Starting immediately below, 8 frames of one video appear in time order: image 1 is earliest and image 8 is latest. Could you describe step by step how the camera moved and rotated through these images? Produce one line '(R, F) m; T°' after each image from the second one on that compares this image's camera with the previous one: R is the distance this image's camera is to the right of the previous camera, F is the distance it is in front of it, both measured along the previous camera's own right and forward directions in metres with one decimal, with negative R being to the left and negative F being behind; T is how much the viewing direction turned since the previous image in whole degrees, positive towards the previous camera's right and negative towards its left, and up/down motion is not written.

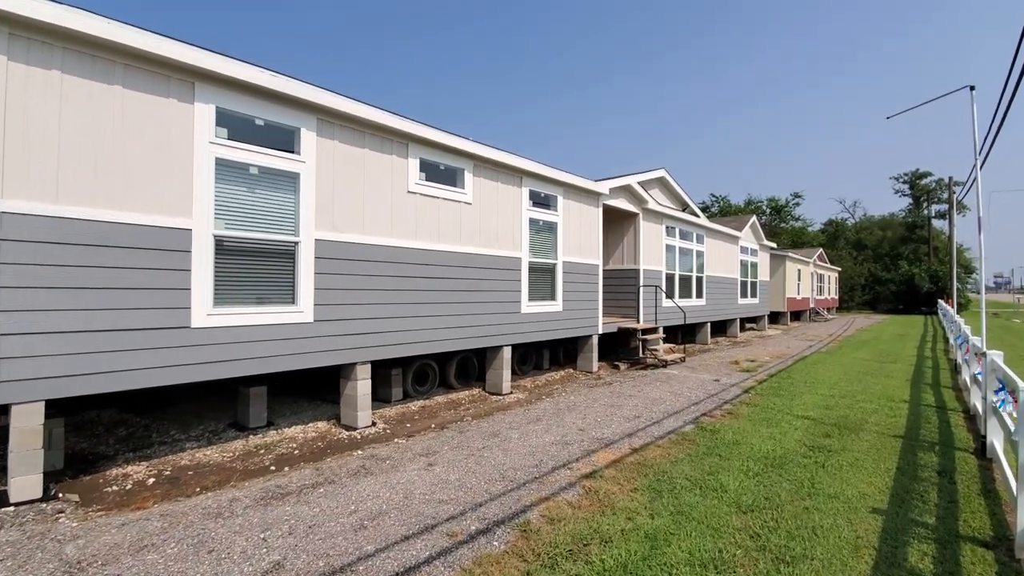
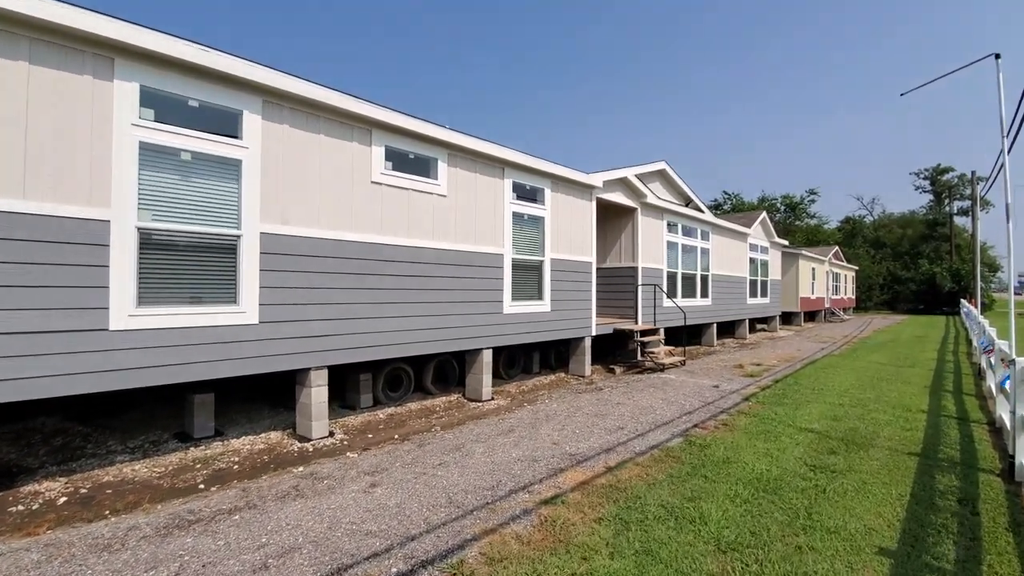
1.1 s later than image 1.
(+0.4, +0.5) m; -1°
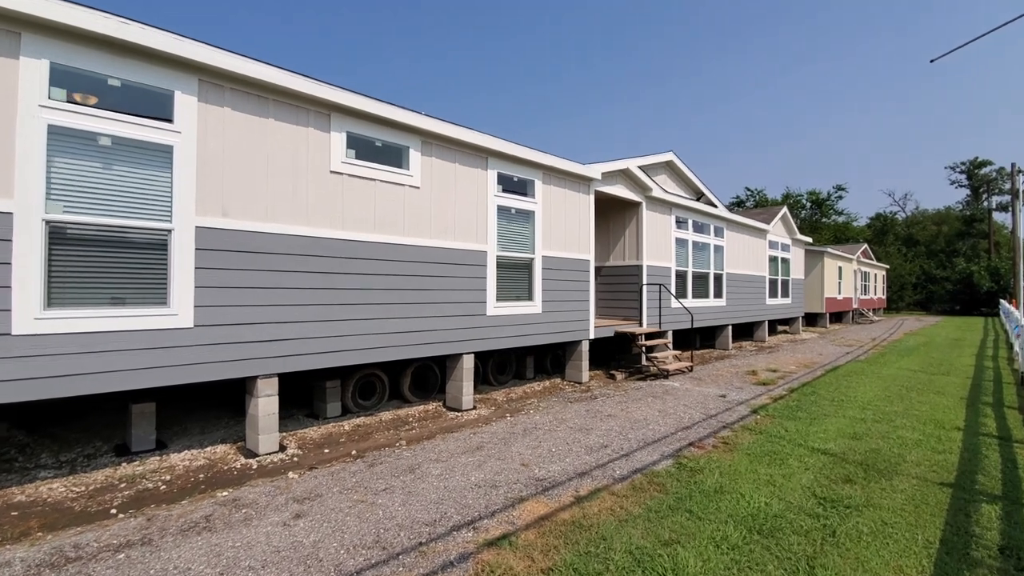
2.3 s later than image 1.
(+0.5, +0.6) m; -2°
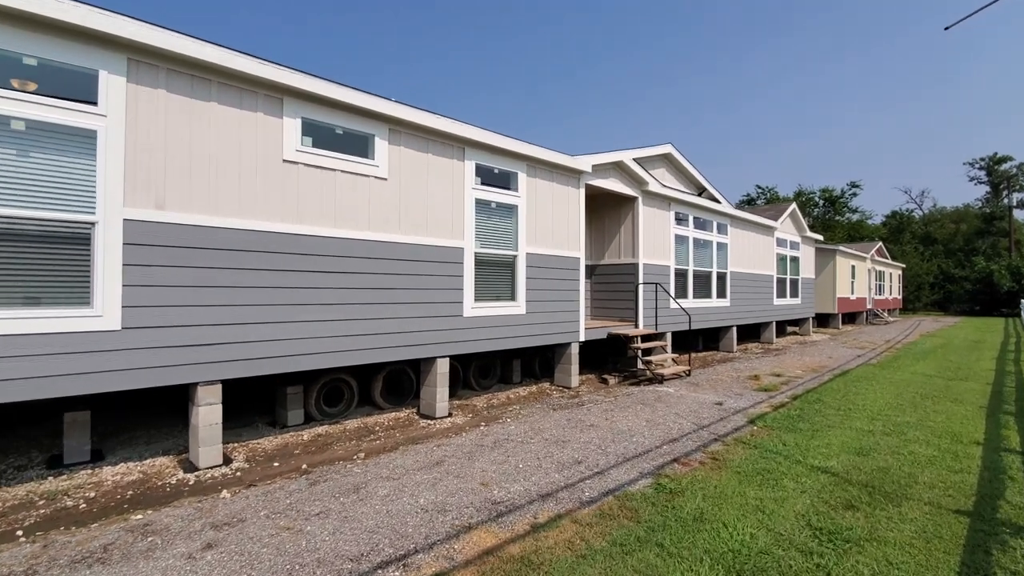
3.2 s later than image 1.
(+0.4, +0.4) m; -1°
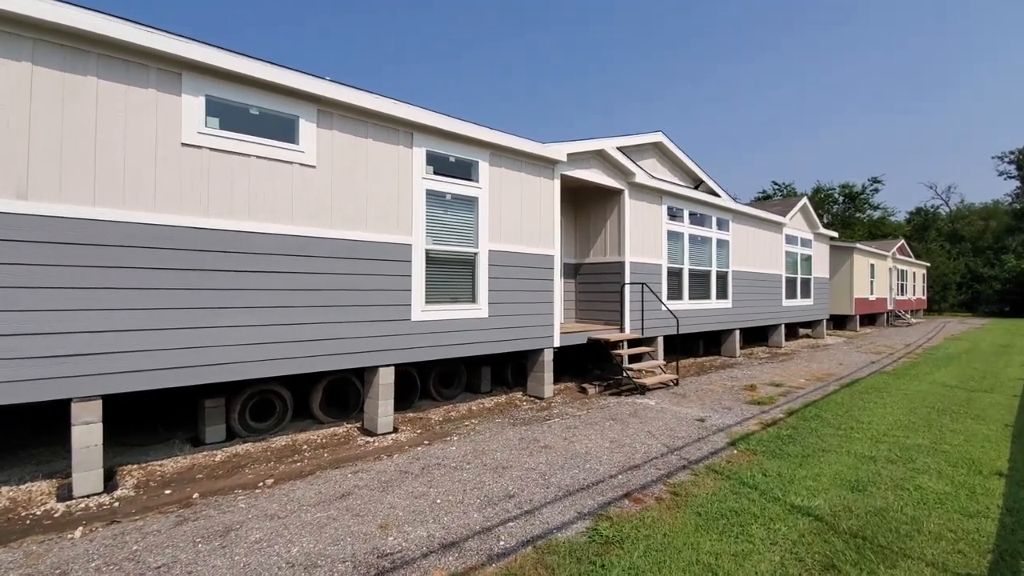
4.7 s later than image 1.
(+0.7, +0.7) m; -2°
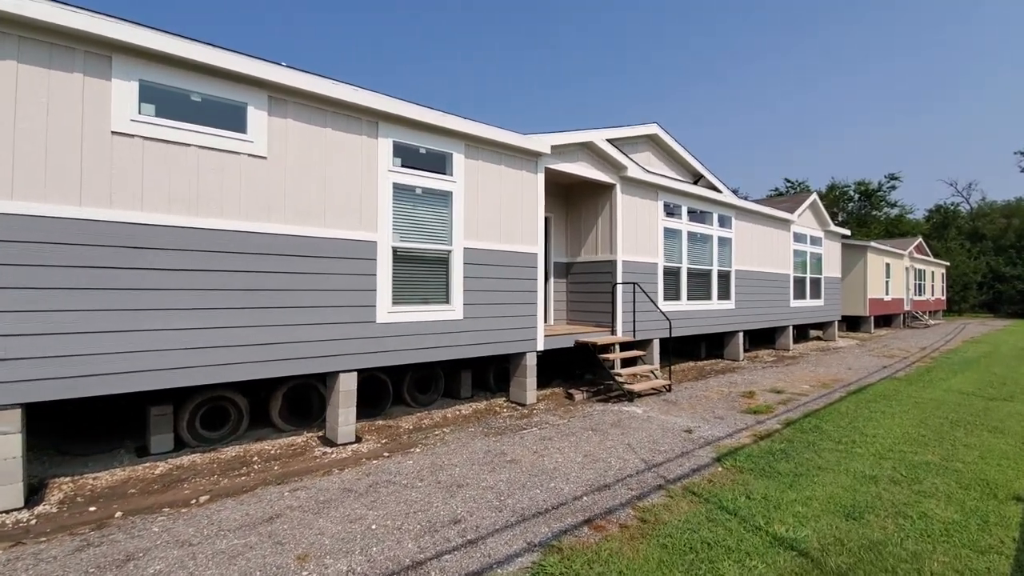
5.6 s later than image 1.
(+0.4, +0.4) m; -1°
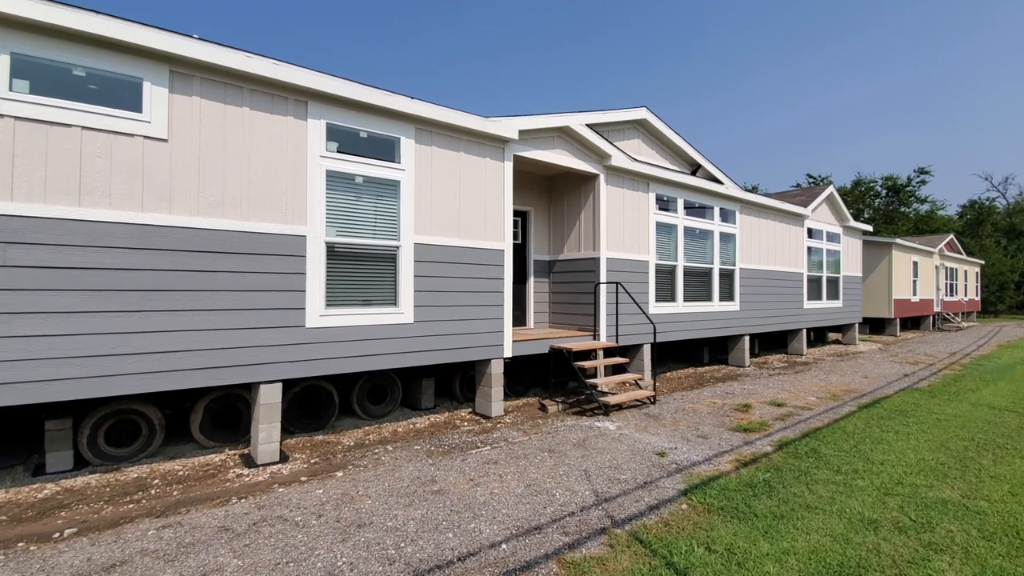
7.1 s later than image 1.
(+0.7, +0.6) m; -2°
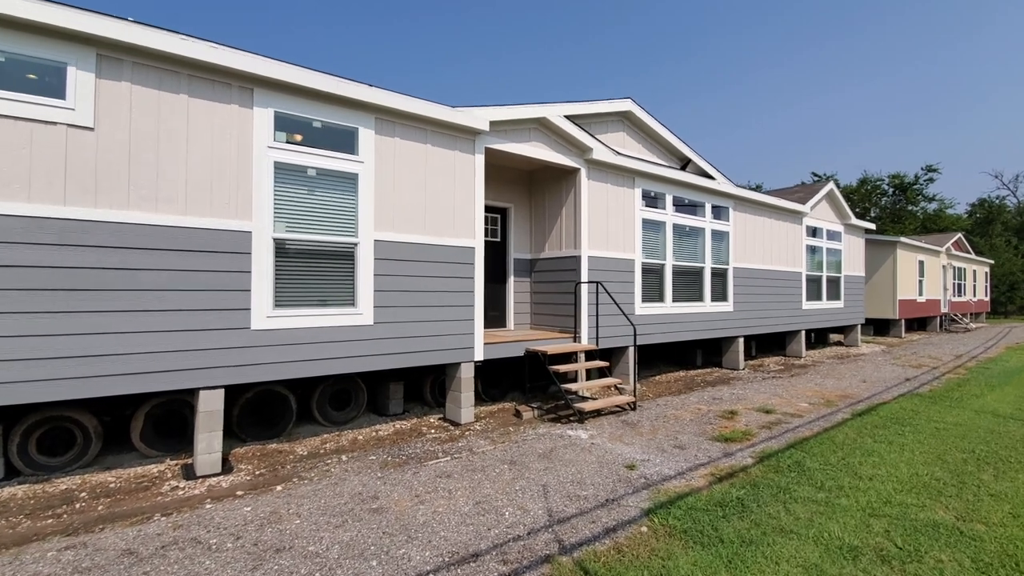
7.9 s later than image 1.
(+0.4, +0.3) m; -1°
